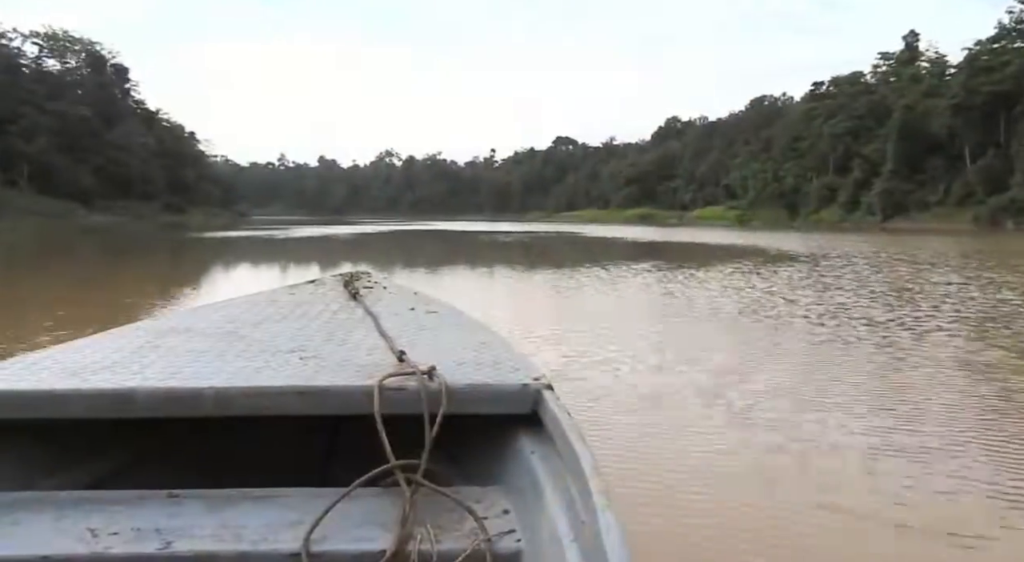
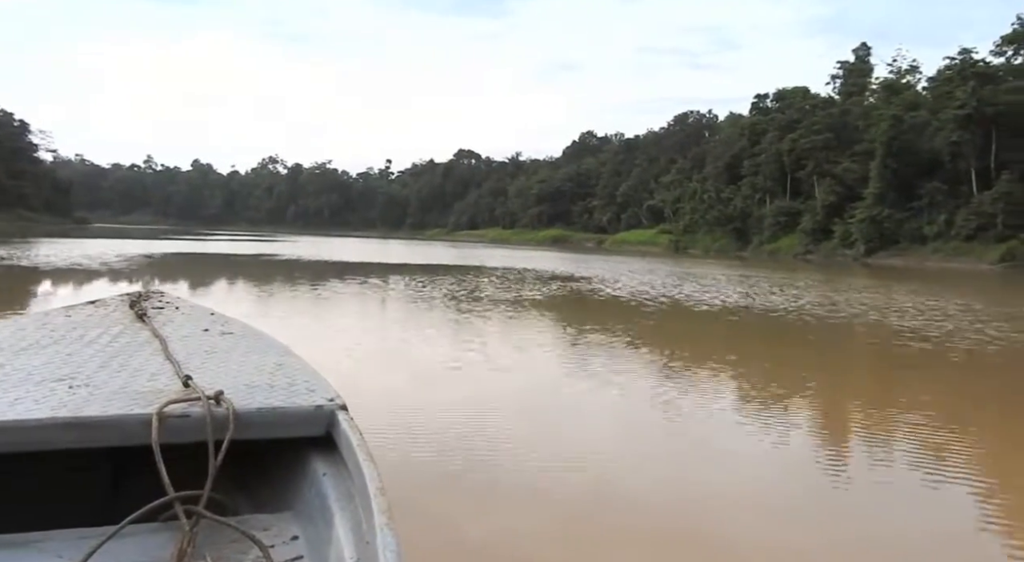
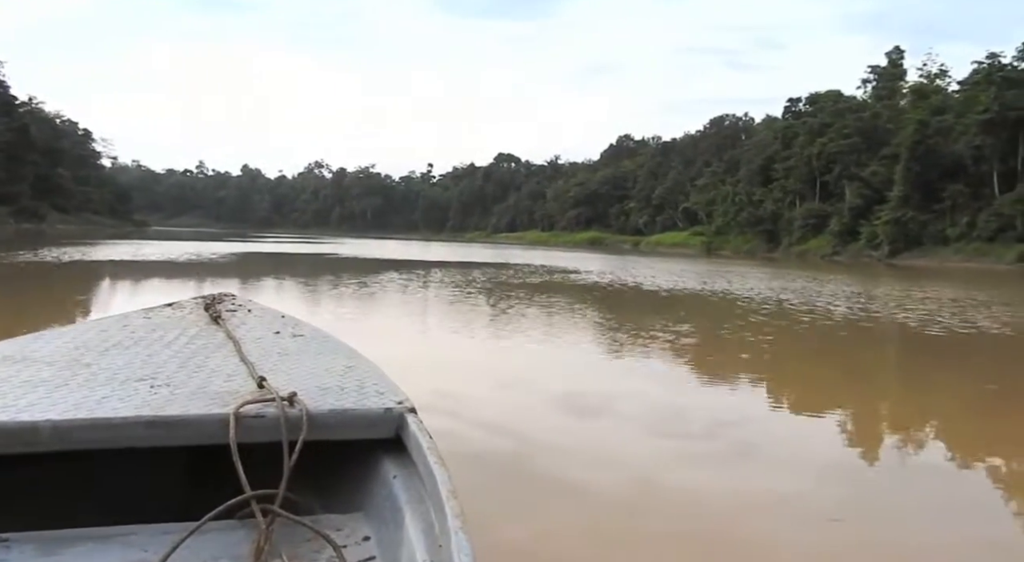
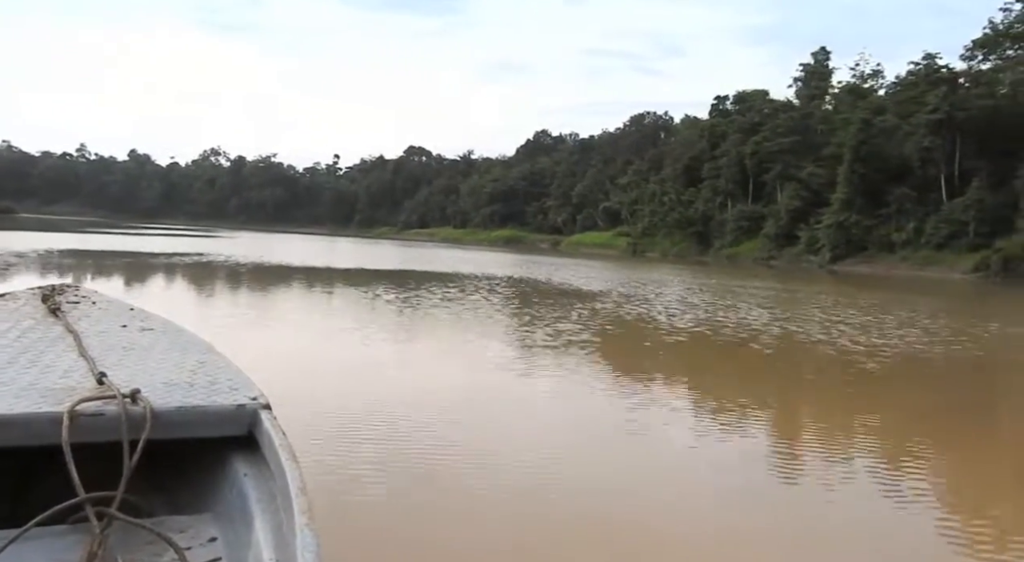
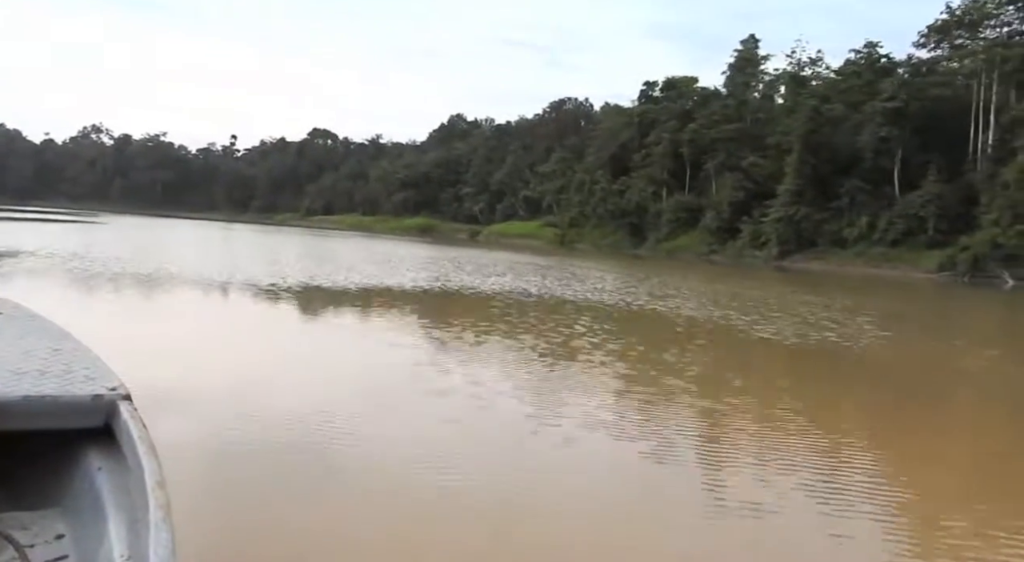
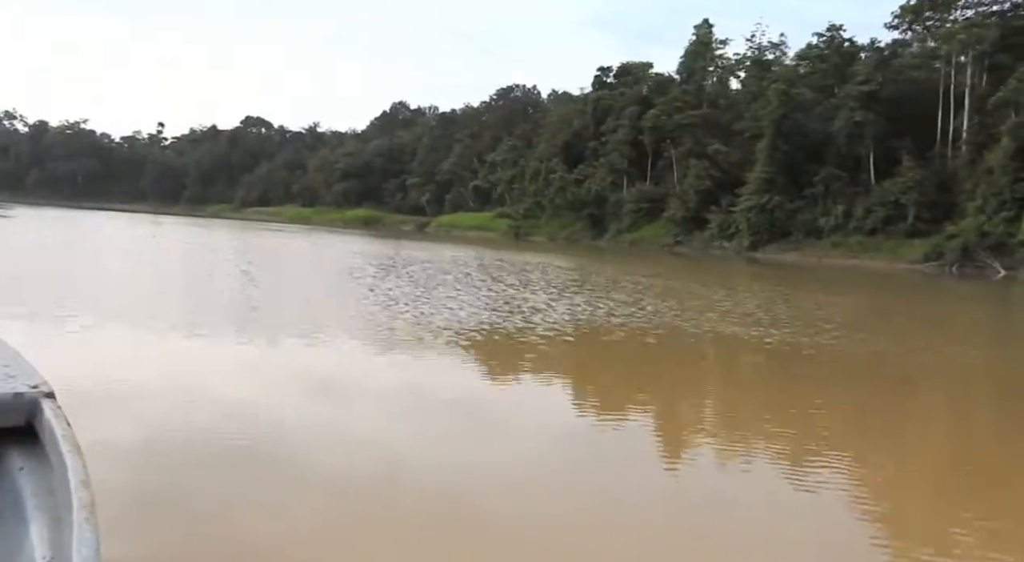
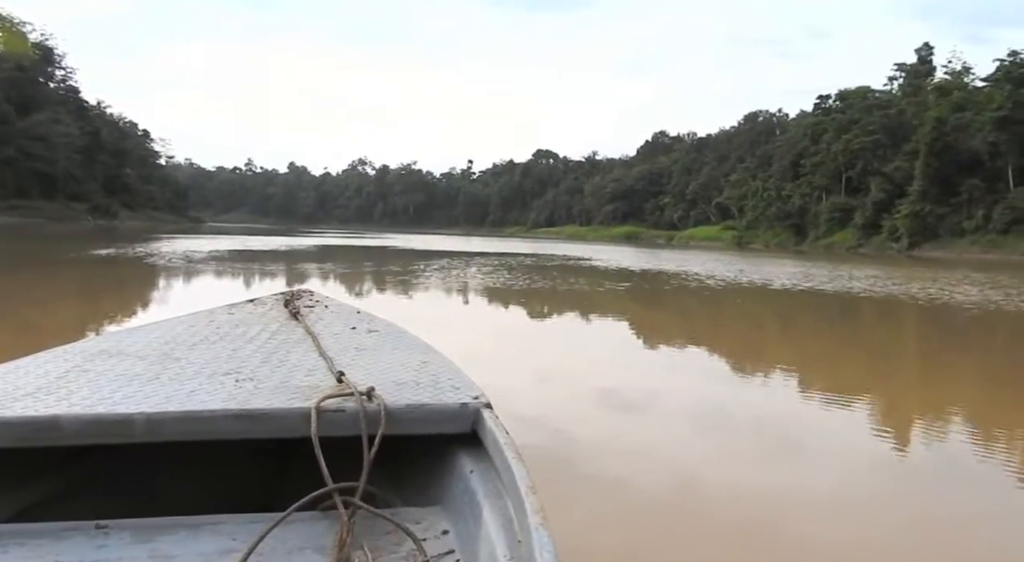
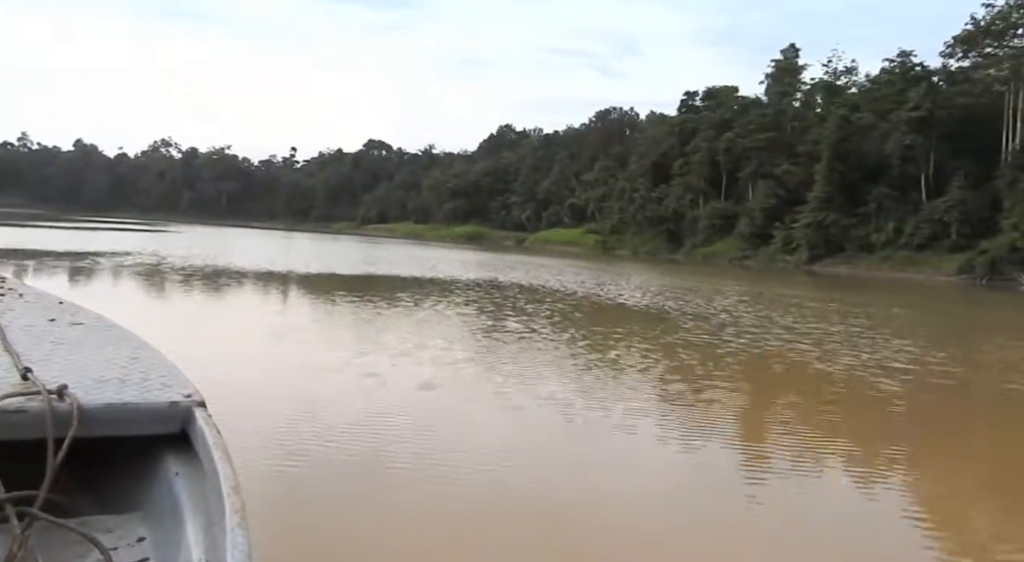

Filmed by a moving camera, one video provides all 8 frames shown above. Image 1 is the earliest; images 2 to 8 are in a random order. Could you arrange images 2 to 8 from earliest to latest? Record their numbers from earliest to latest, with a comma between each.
7, 3, 2, 4, 8, 5, 6
